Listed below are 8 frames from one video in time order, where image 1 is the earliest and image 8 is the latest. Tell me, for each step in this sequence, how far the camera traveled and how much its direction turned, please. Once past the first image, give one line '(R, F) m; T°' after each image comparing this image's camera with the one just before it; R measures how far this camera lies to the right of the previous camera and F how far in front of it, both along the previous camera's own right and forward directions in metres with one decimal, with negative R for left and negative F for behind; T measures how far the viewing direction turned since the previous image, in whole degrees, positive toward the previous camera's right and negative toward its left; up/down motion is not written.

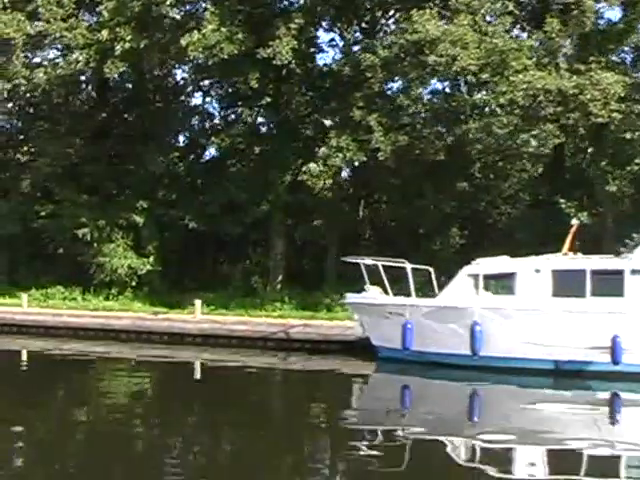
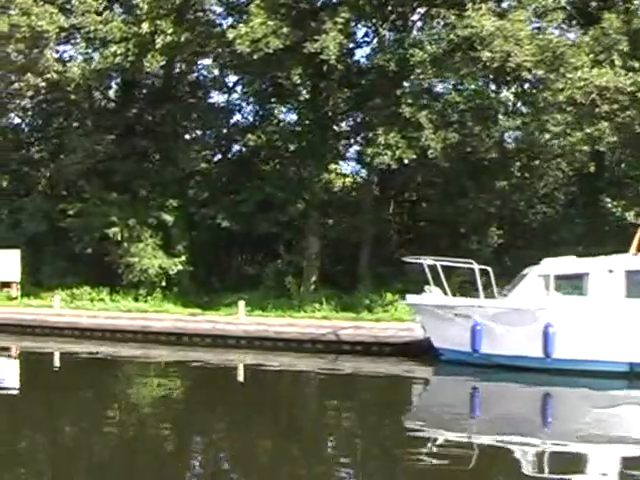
(-2.2, +0.5) m; +1°
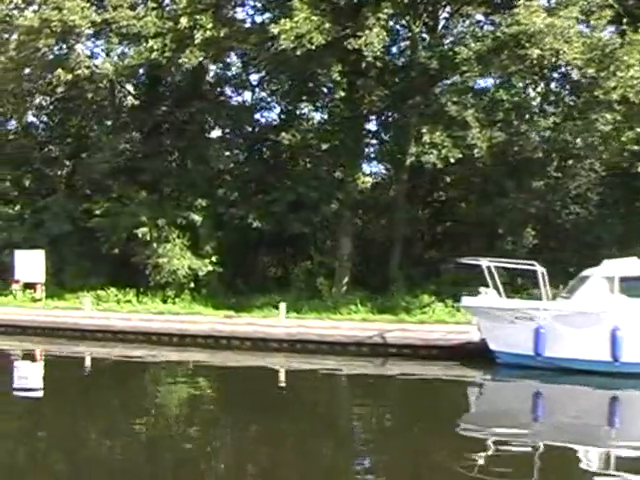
(-1.9, +0.4) m; +1°
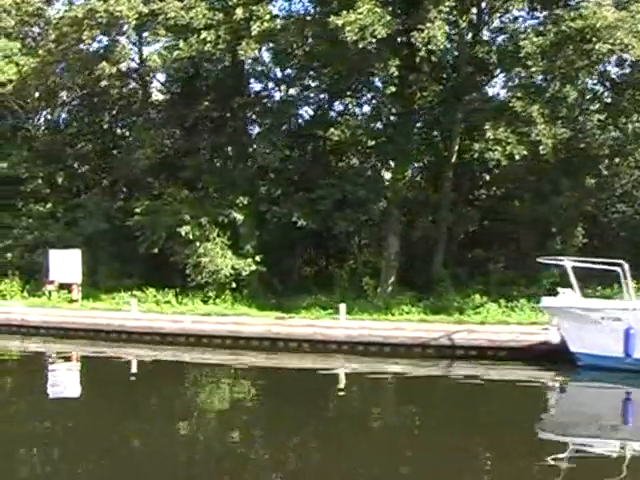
(-2.5, +0.6) m; +1°
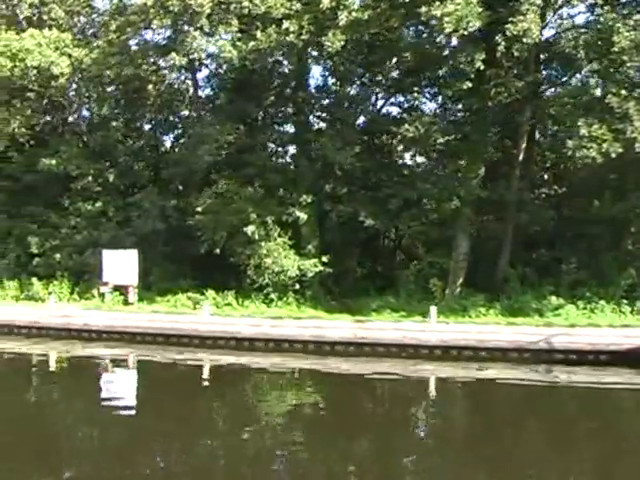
(-3.5, +0.8) m; +1°
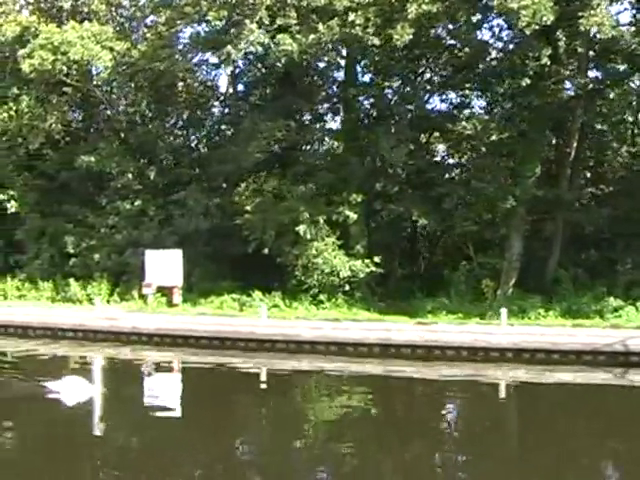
(-2.5, +0.6) m; +1°
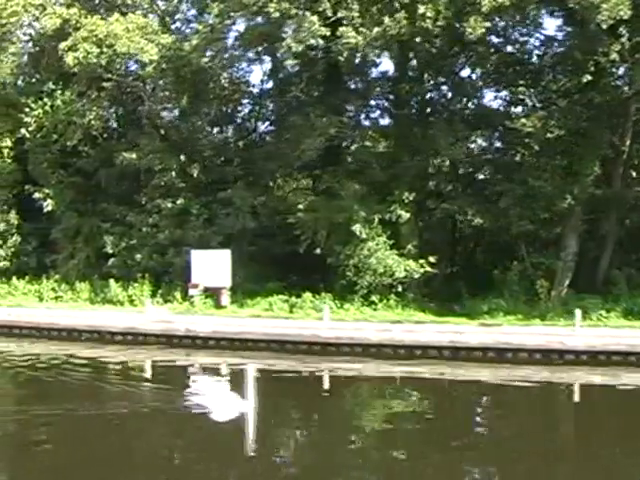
(-2.5, +0.6) m; +1°
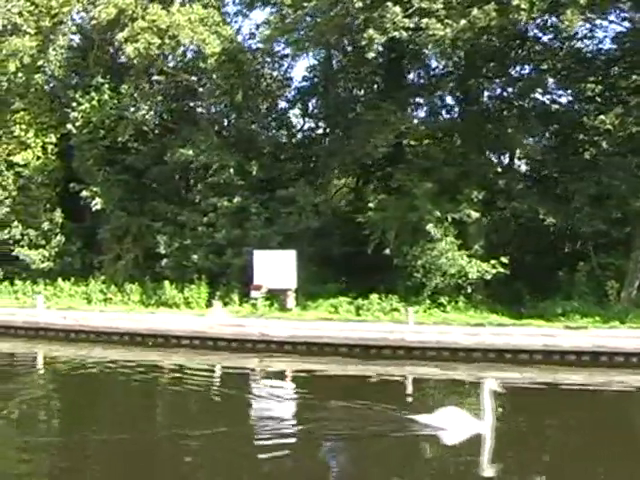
(-3.2, +0.8) m; +1°
